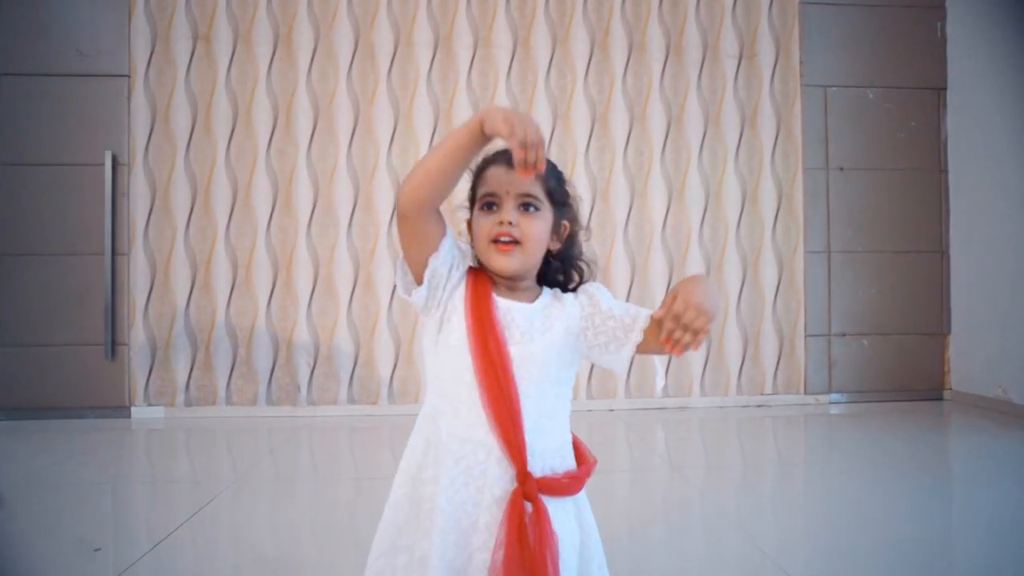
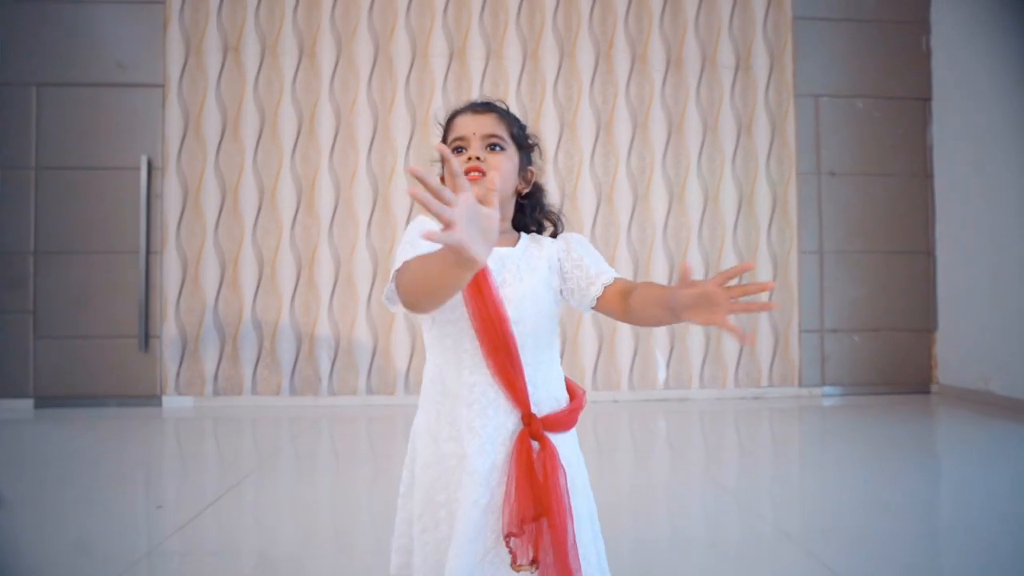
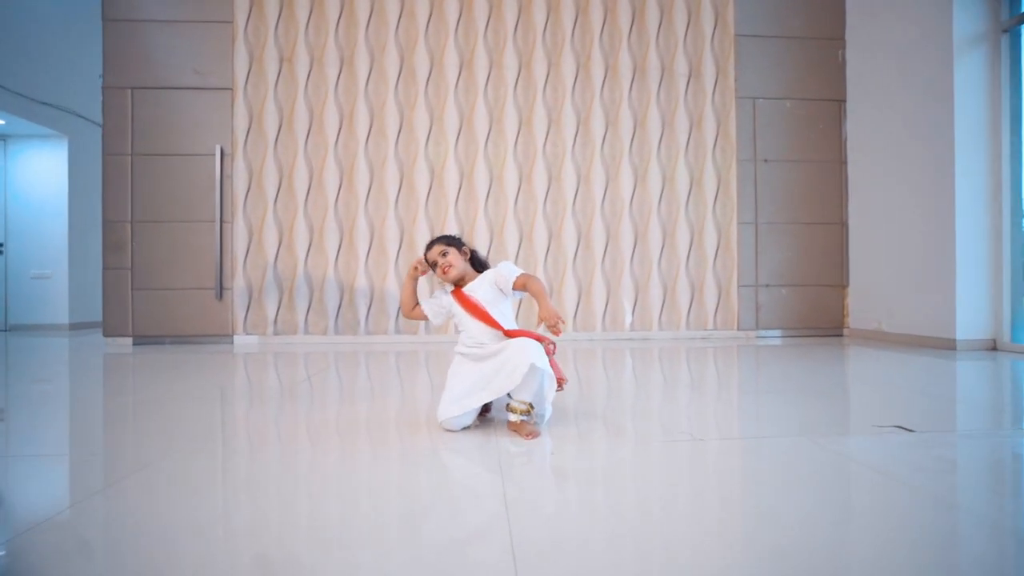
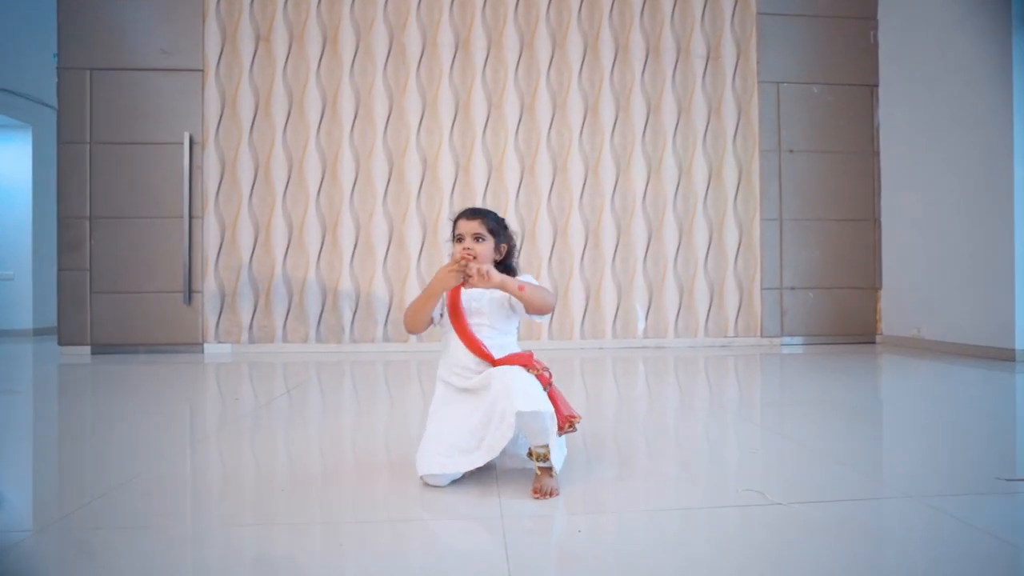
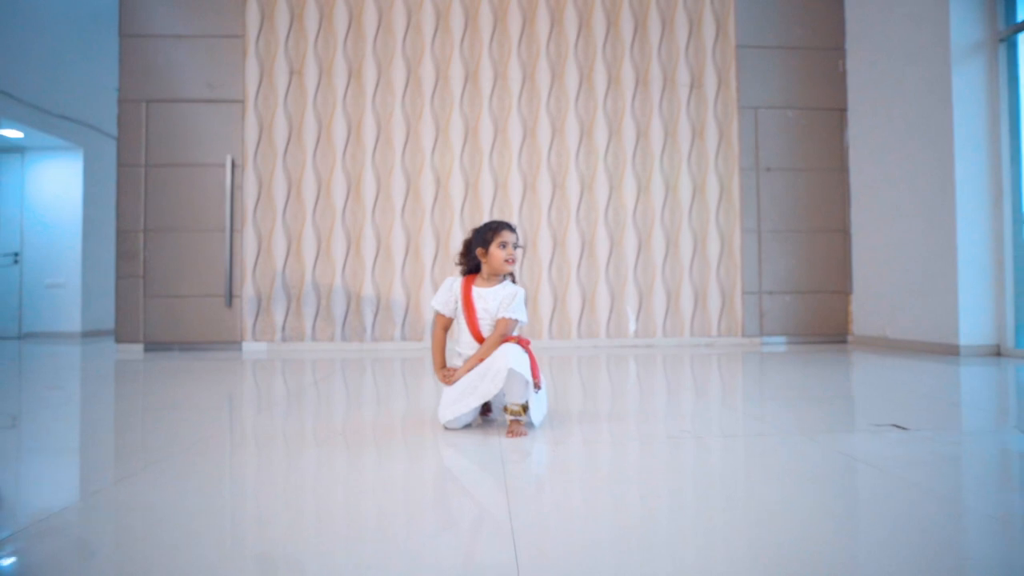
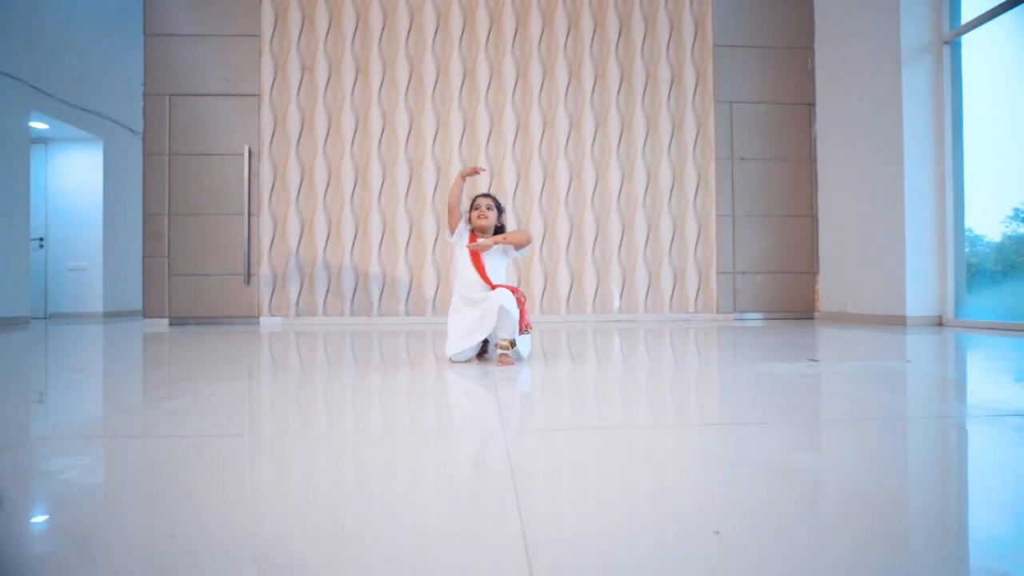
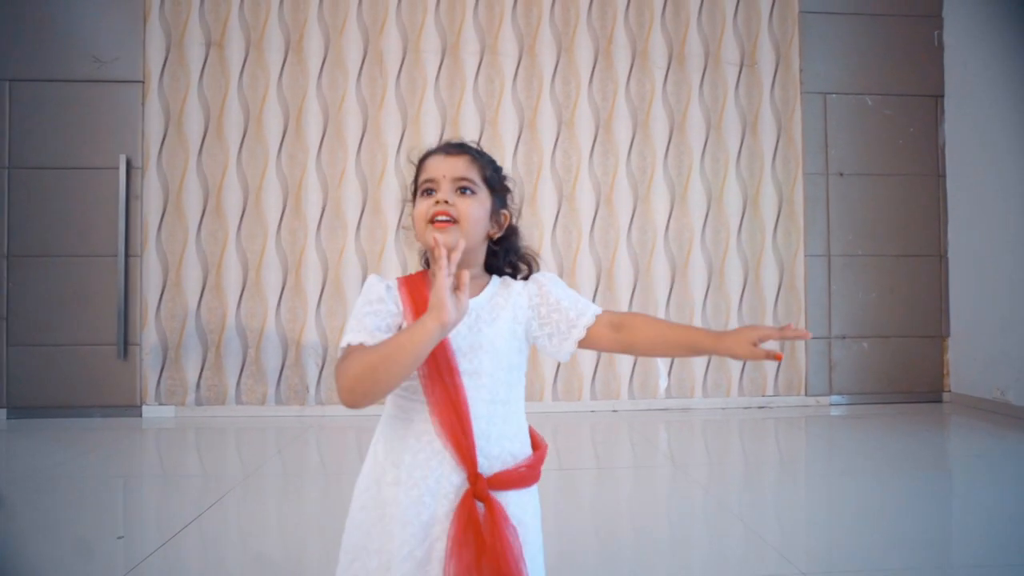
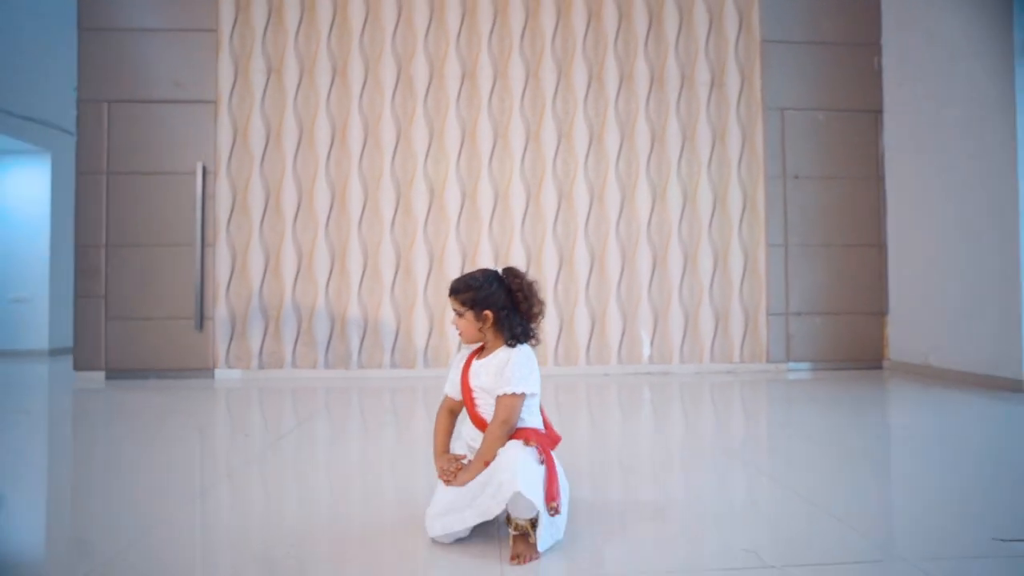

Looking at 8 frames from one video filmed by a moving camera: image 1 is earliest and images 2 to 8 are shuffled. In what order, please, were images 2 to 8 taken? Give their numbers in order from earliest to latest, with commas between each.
7, 2, 8, 5, 6, 3, 4
